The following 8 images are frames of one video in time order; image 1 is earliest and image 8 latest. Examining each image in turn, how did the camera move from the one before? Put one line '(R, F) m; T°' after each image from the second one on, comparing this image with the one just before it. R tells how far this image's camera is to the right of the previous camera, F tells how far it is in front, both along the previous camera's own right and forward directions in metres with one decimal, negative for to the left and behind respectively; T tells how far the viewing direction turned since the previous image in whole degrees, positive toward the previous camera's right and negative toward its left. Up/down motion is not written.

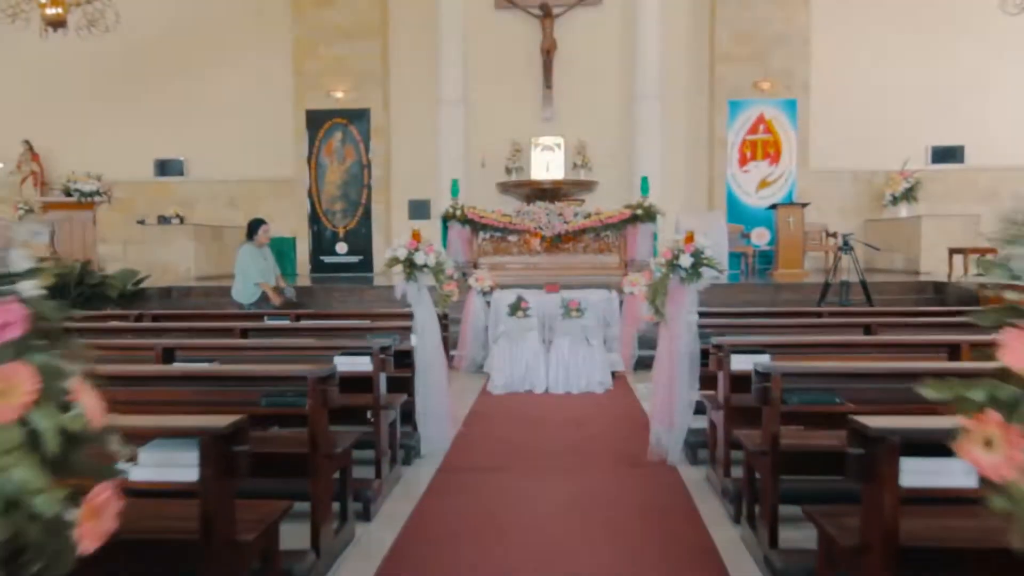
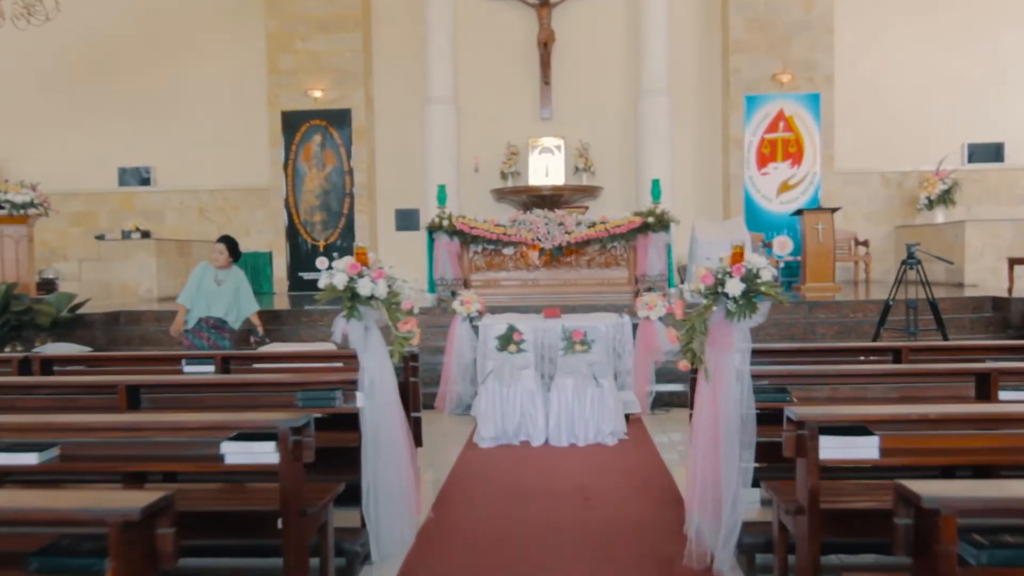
(+0.1, +1.0) m; 0°
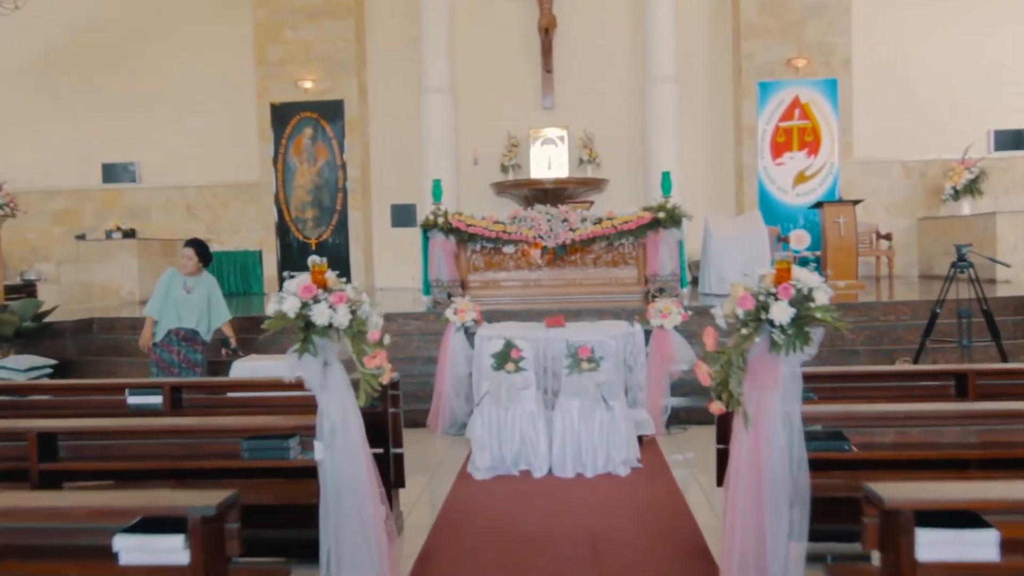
(0.0, +0.5) m; 0°
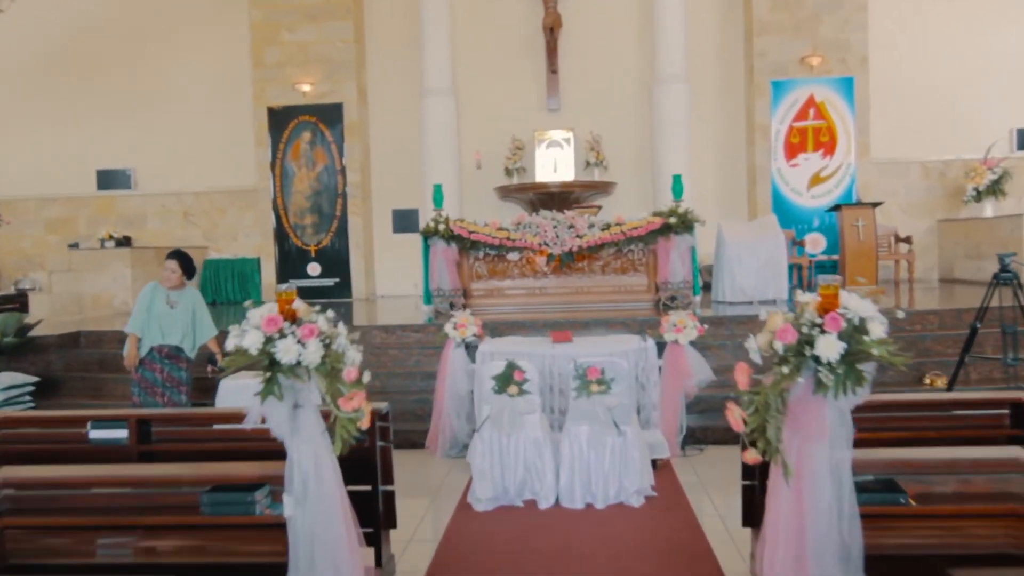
(0.0, +0.3) m; 0°
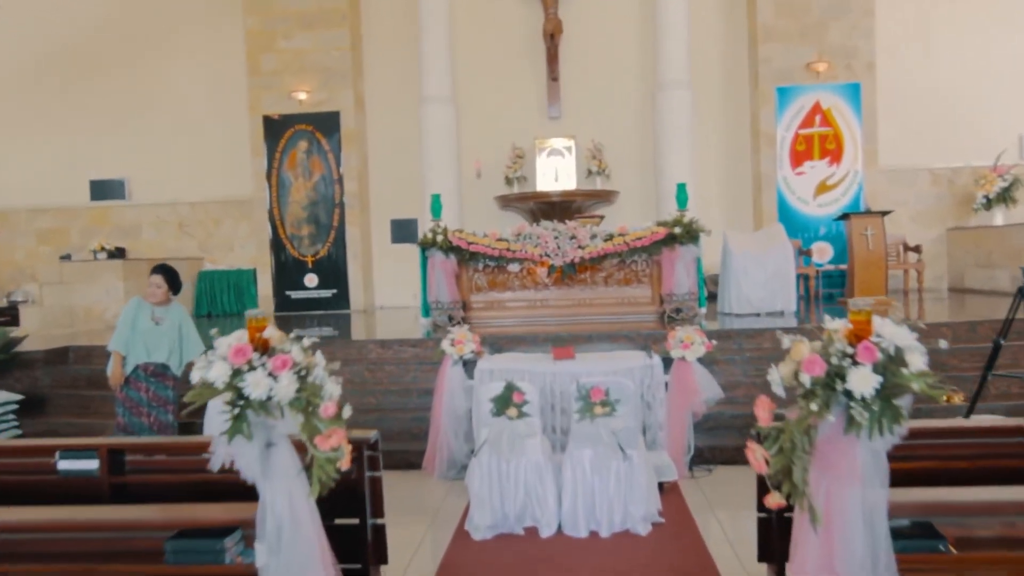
(0.0, +0.2) m; 0°
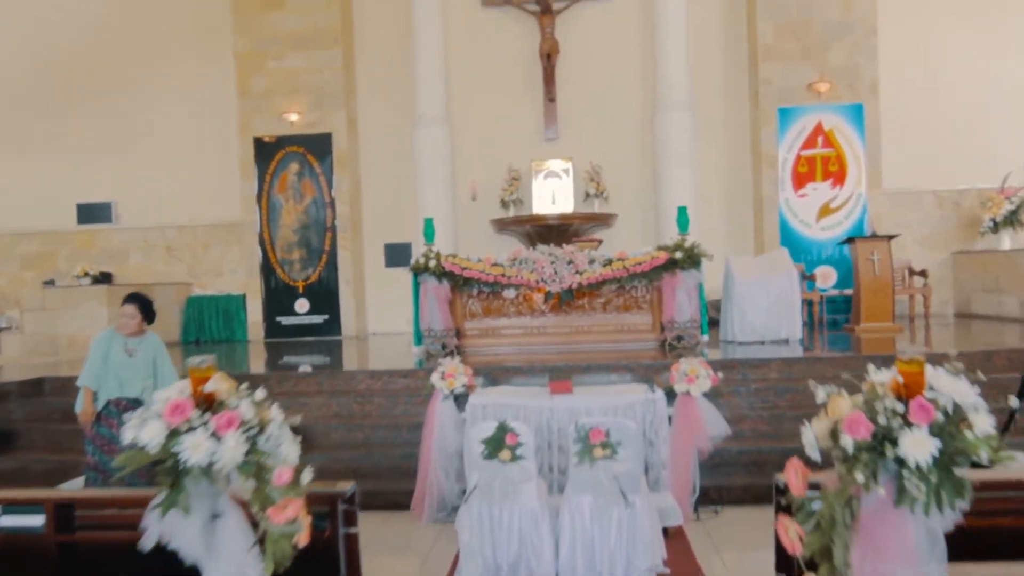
(0.0, +0.2) m; 0°
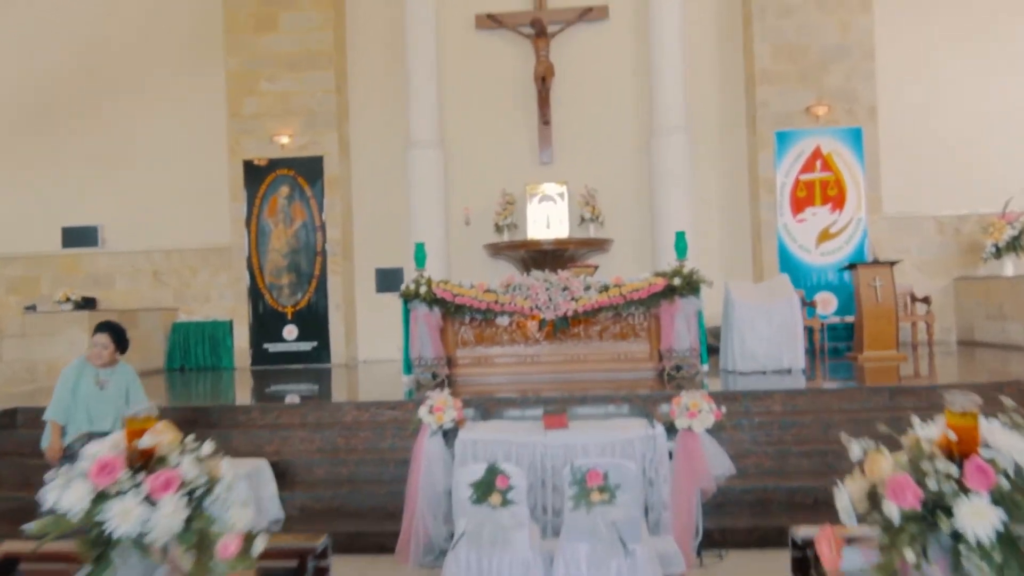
(0.0, +0.2) m; 0°
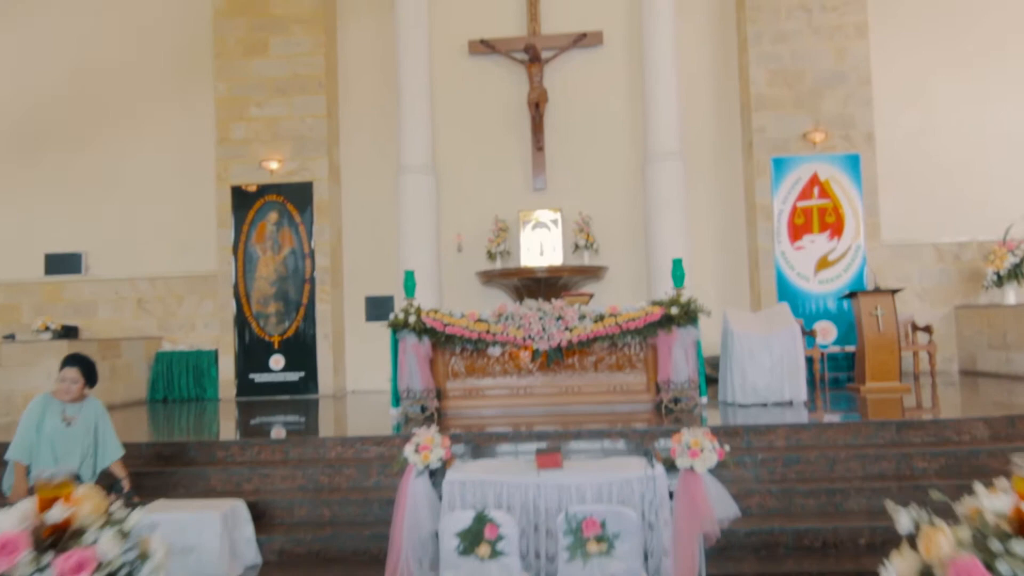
(0.0, +0.2) m; 0°
